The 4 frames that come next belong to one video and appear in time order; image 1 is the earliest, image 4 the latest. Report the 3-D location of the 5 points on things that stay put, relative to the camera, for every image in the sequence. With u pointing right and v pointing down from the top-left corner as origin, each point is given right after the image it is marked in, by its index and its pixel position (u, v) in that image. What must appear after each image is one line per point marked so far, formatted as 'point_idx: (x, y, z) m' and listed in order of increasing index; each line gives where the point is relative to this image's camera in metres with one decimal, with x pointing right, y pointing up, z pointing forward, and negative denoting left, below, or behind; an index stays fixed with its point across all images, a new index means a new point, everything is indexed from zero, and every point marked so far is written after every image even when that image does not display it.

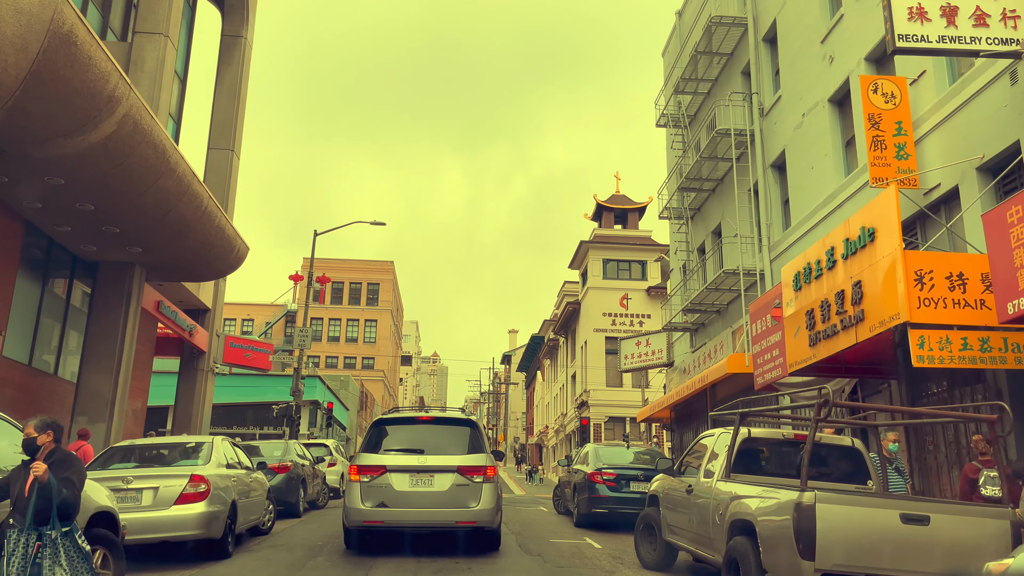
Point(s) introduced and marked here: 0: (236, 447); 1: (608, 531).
0: (-4.0, -2.3, +11.2) m
1: (+1.6, -4.2, +13.1) m
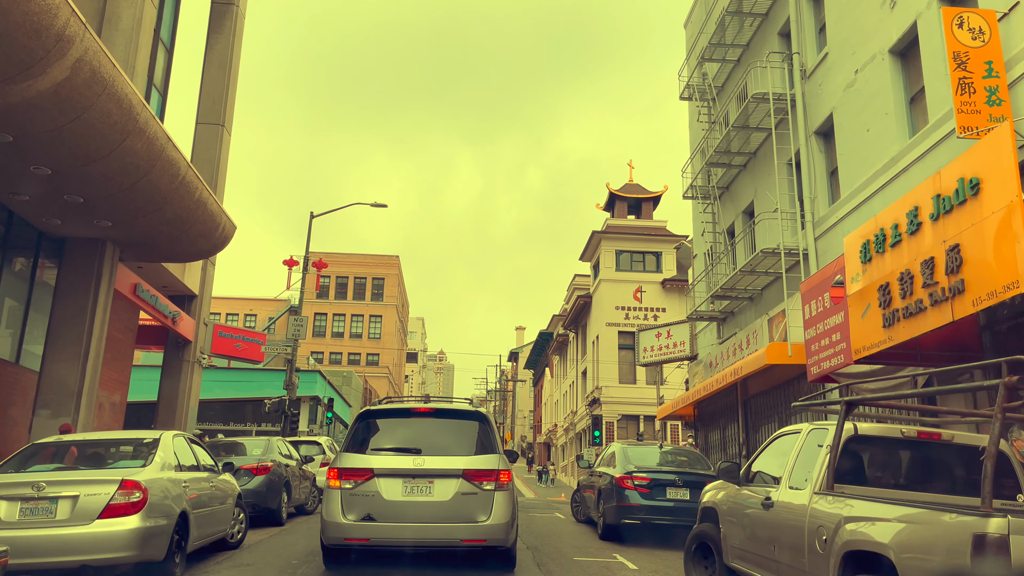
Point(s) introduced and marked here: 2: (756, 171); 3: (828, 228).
0: (-3.8, -1.9, +9.3) m
1: (+1.8, -3.8, +11.2) m
2: (+6.2, +3.0, +19.6) m
3: (+6.4, +1.2, +15.6) m
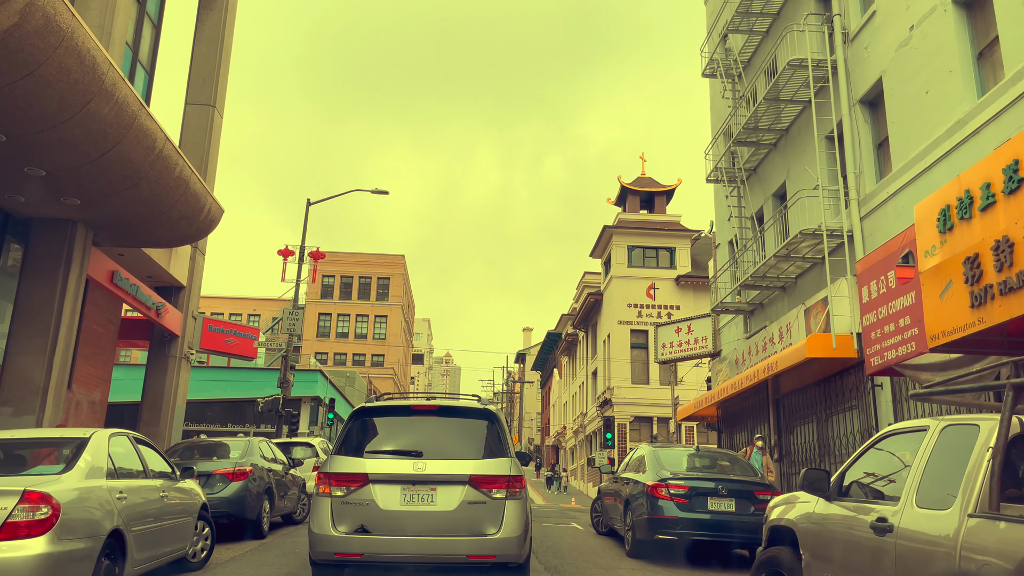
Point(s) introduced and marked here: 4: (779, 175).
0: (-3.7, -1.6, +7.8) m
1: (+2.0, -3.5, +9.6) m
2: (+6.4, +3.2, +18.0) m
3: (+6.6, +1.5, +13.9) m
4: (+6.4, +2.7, +18.6) m
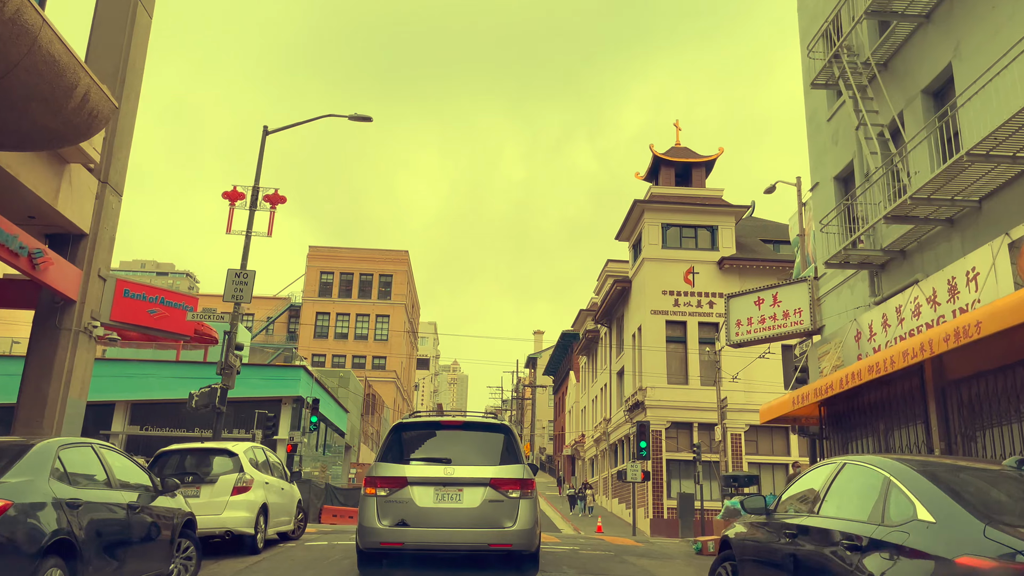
0: (-3.3, -0.4, +1.8) m
1: (+2.4, -2.3, +3.6) m
2: (+6.9, +4.3, +12.0) m
3: (+7.0, +2.6, +7.9) m
4: (+6.9, +3.8, +12.6) m
